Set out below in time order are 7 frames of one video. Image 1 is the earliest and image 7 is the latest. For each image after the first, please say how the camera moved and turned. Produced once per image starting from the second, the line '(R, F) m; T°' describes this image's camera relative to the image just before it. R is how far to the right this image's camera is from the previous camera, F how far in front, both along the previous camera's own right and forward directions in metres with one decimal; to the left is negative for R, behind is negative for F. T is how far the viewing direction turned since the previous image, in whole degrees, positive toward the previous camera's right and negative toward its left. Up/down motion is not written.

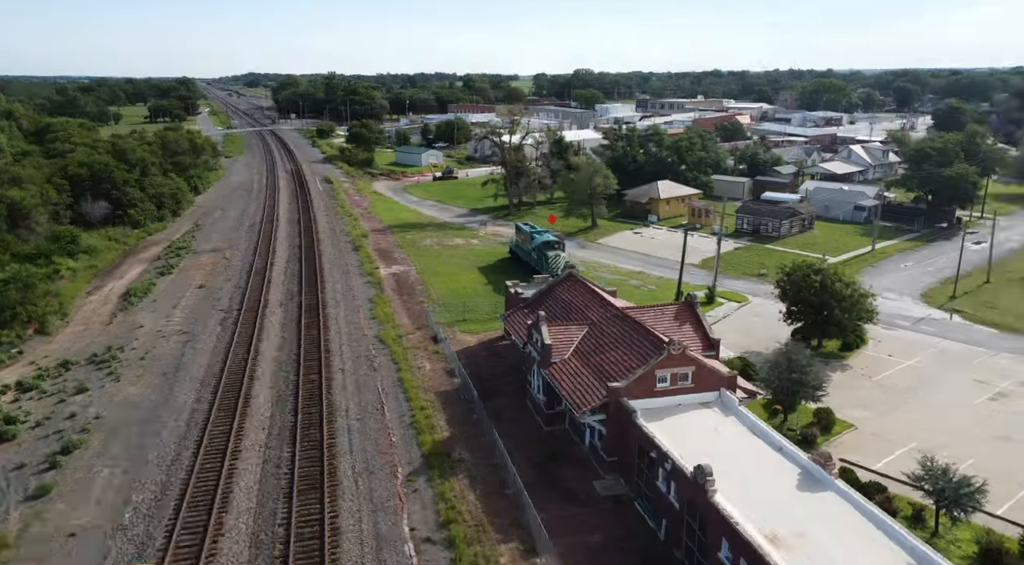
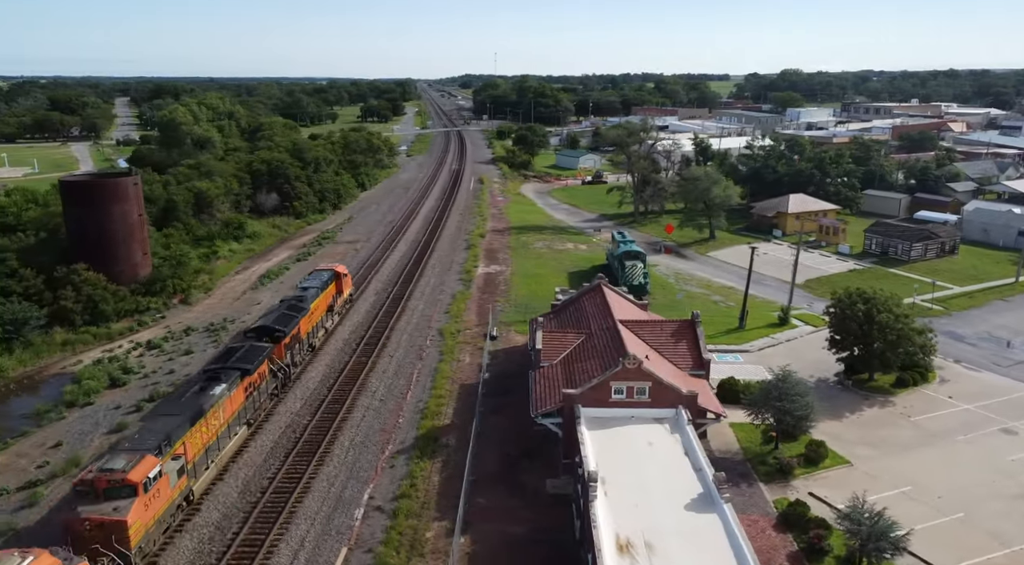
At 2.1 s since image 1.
(+6.9, -1.0) m; -14°
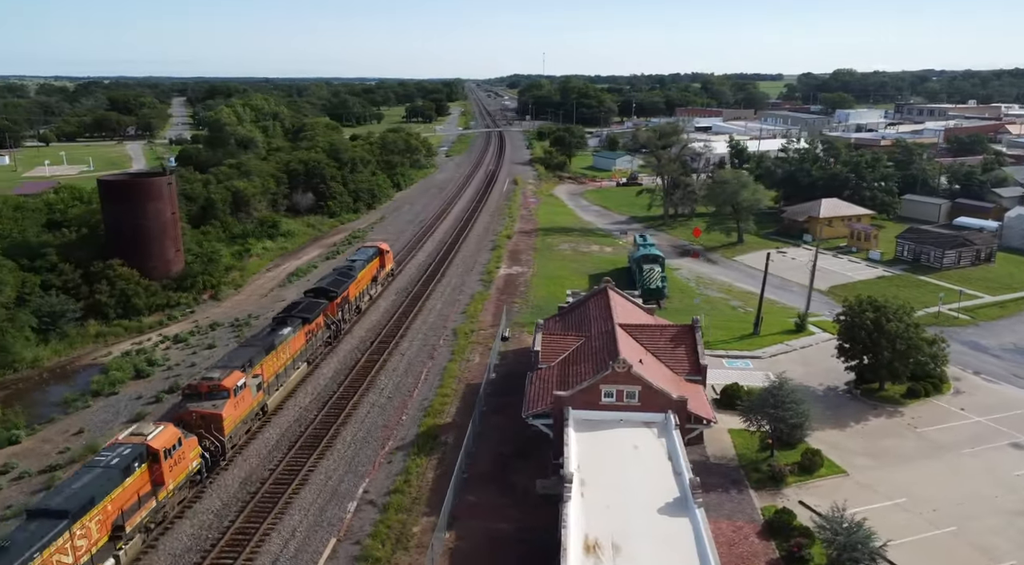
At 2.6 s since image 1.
(+1.6, -0.4) m; -3°
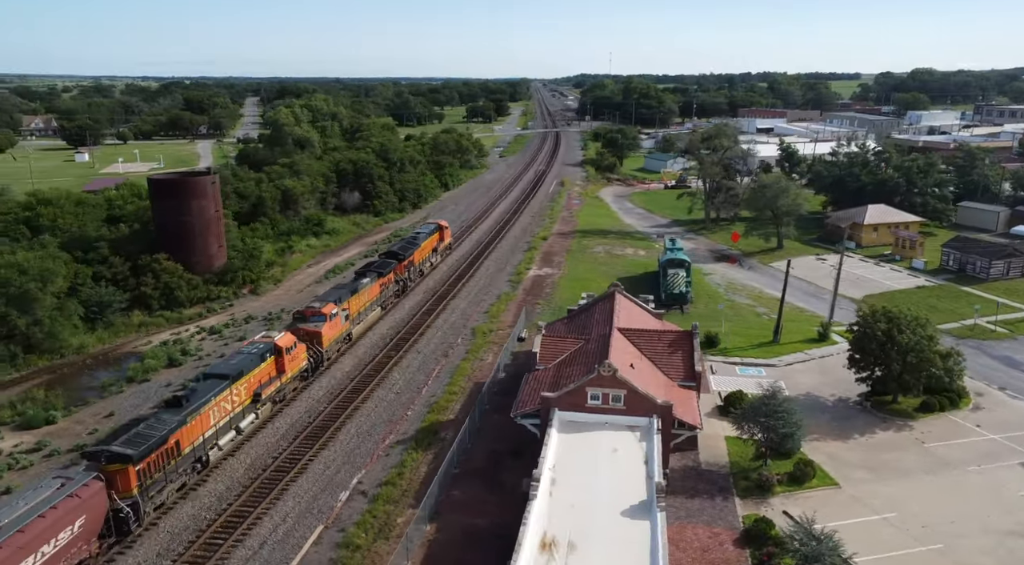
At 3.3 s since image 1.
(+2.3, -0.5) m; -5°
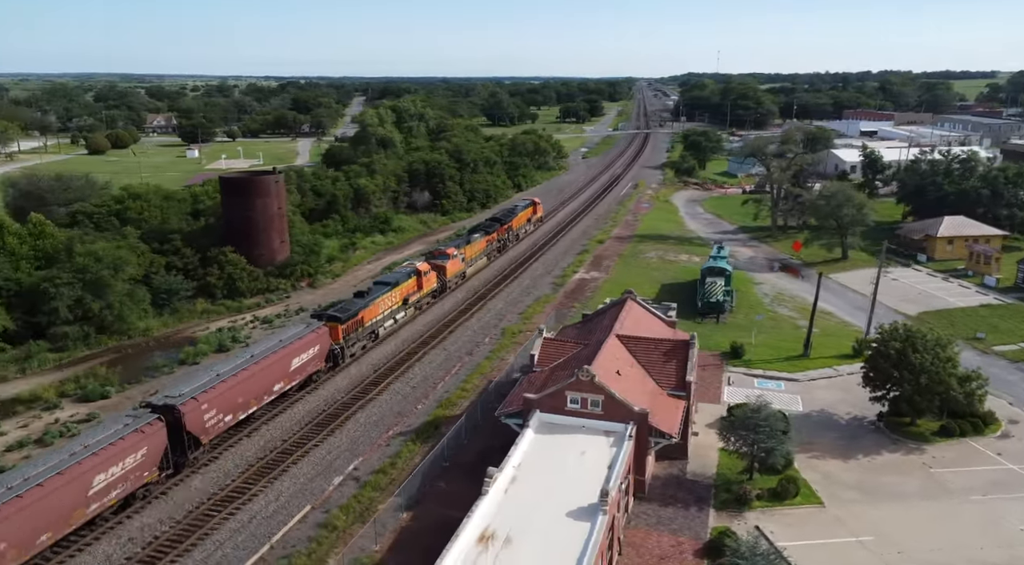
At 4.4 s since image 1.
(+3.6, -0.7) m; -7°
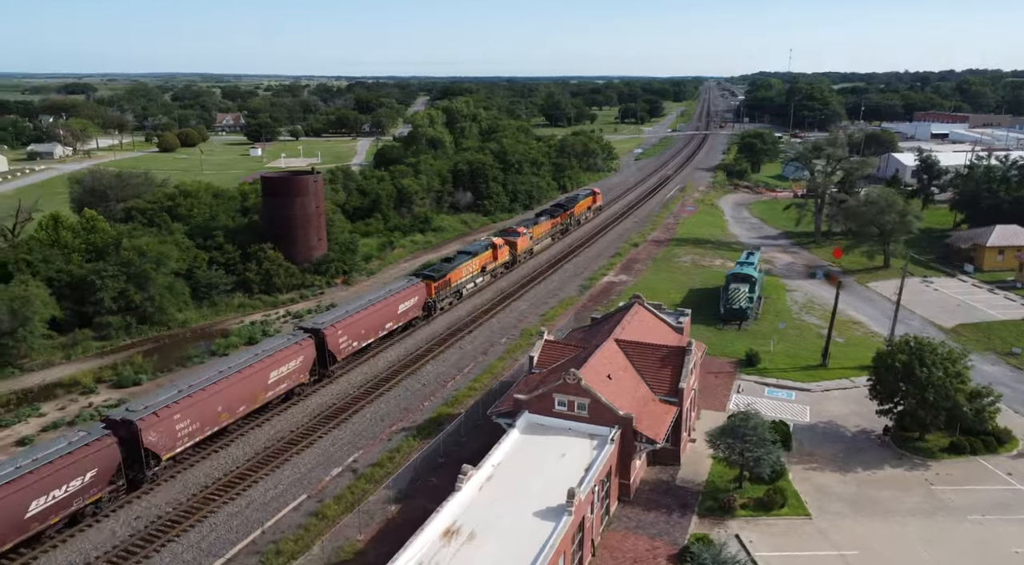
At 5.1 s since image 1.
(+2.3, -0.5) m; -5°
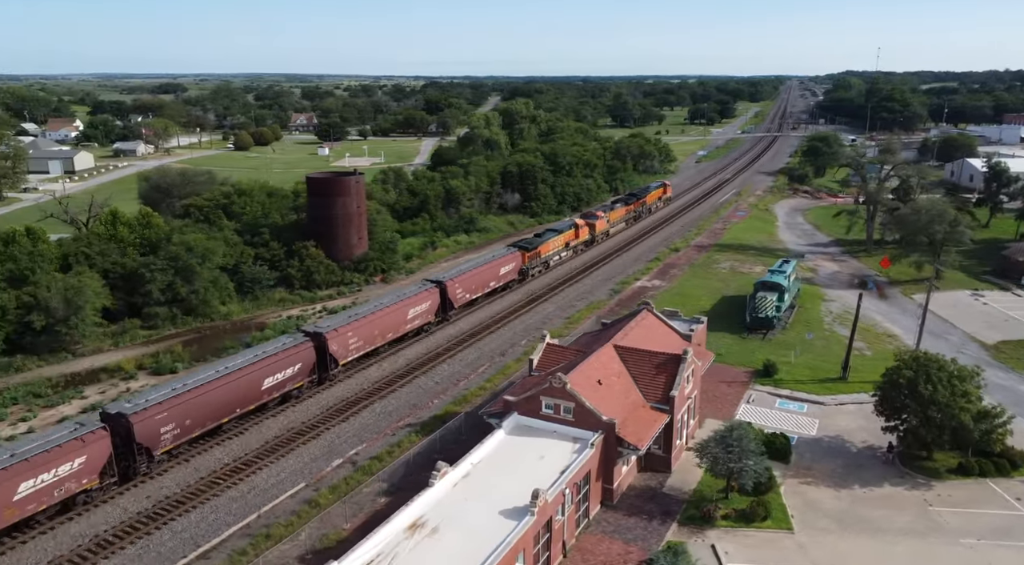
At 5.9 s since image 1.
(+2.6, -0.5) m; -5°
